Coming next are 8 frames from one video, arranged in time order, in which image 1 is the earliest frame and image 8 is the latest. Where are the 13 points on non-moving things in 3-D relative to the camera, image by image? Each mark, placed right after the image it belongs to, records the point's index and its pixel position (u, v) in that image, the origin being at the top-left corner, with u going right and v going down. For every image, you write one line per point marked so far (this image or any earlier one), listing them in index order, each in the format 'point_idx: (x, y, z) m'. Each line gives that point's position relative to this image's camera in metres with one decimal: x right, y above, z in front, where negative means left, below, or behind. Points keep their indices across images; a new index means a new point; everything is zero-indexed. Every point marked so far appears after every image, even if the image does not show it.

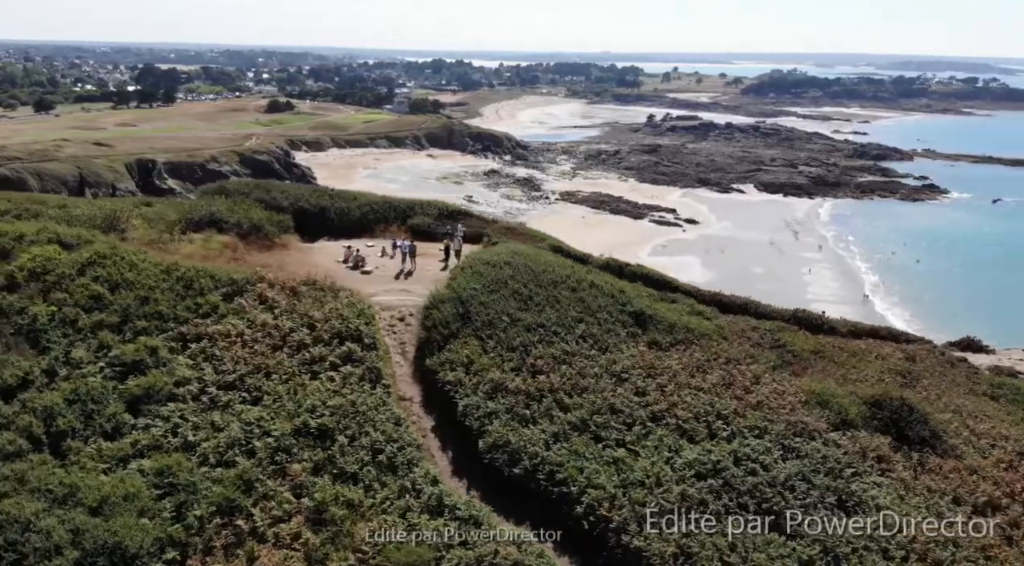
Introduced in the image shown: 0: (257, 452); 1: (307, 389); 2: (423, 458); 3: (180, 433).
0: (-5.5, -3.8, +15.6) m
1: (-4.9, -2.7, +17.5) m
2: (-2.5, -3.8, +16.3) m
3: (-7.3, -3.4, +15.8) m
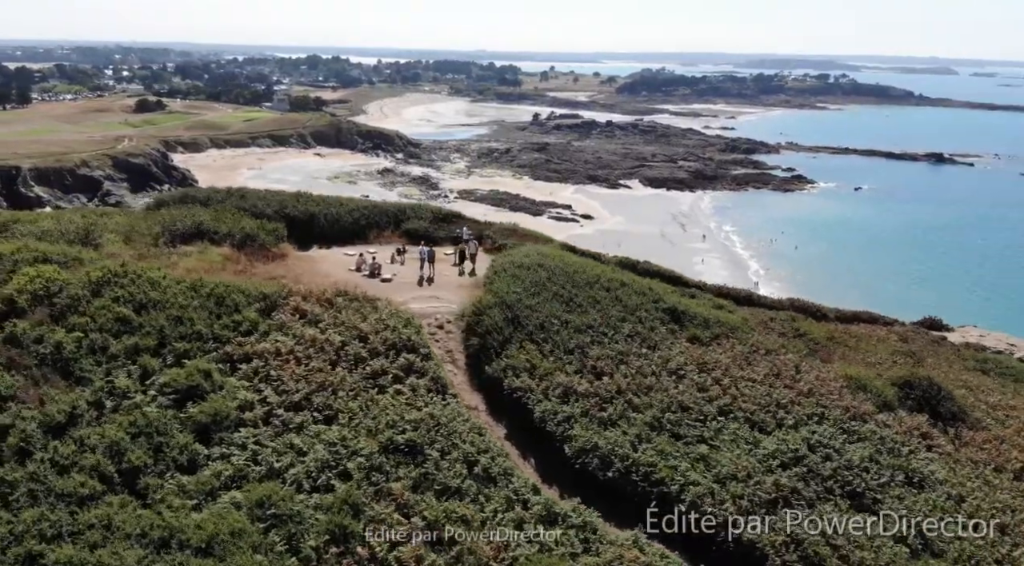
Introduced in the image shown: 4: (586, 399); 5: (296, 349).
0: (-3.3, -4.0, +14.8) m
1: (-2.9, -2.9, +16.8) m
2: (-0.4, -4.0, +15.9) m
3: (-5.1, -3.7, +14.8) m
4: (+2.0, -3.0, +18.0) m
5: (-5.4, -1.7, +18.0) m
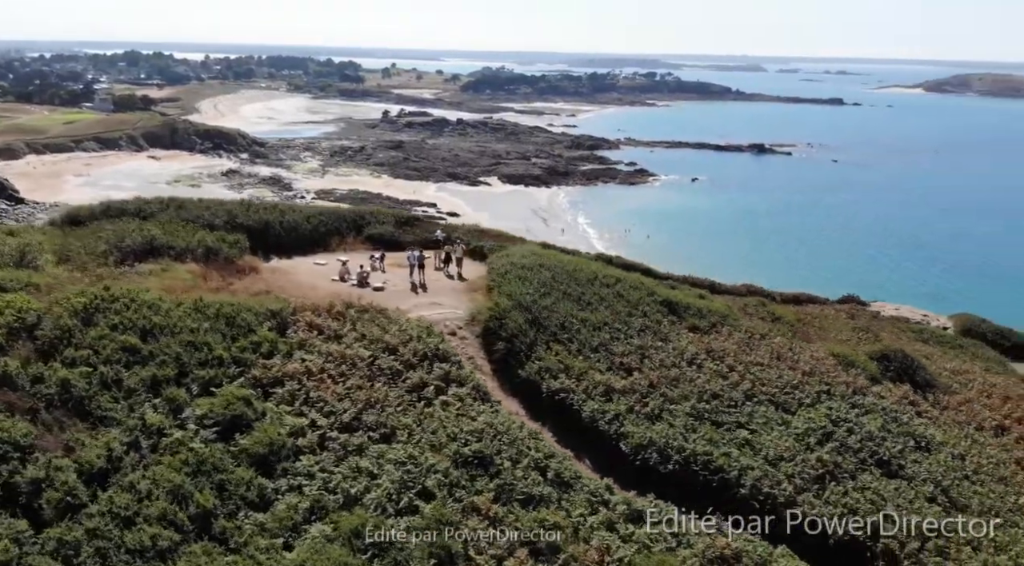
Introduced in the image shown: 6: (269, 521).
0: (-1.5, -4.2, +14.1) m
1: (-1.6, -3.1, +16.1) m
2: (+1.1, -4.0, +15.7) m
3: (-3.3, -4.0, +13.8) m
4: (+3.1, -2.9, +18.2) m
5: (-4.3, -2.0, +16.9) m
6: (-4.3, -4.3, +12.8) m
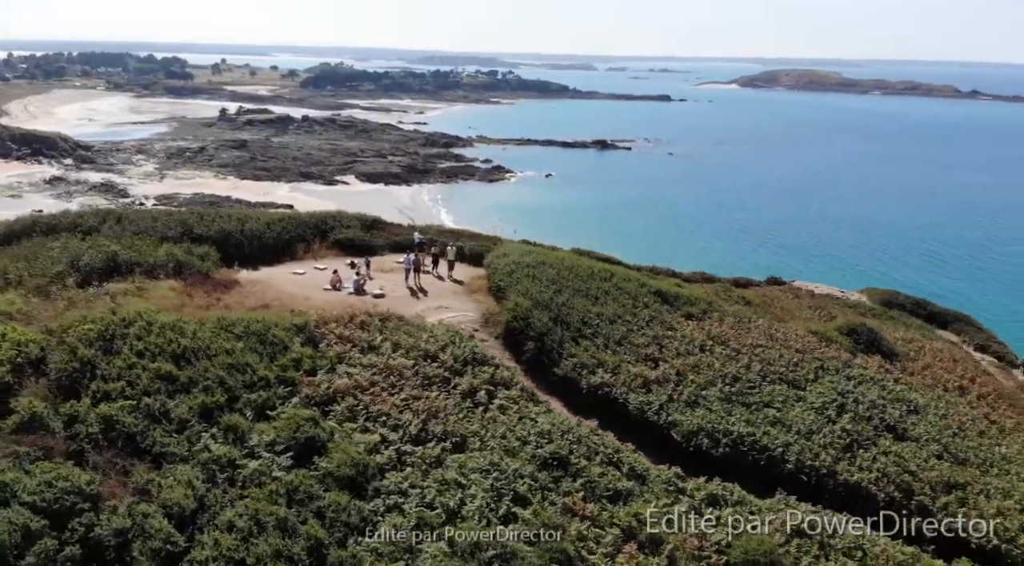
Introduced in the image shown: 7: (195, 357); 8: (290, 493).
0: (+0.4, -4.2, +13.9) m
1: (-0.1, -3.2, +15.9) m
2: (+2.6, -3.9, +15.9) m
3: (-1.3, -4.1, +13.3) m
4: (+4.1, -2.7, +18.7) m
5: (-3.0, -2.2, +16.1) m
6: (-2.2, -4.5, +12.1) m
7: (-6.7, -1.6, +14.9) m
8: (-3.9, -3.7, +12.5) m
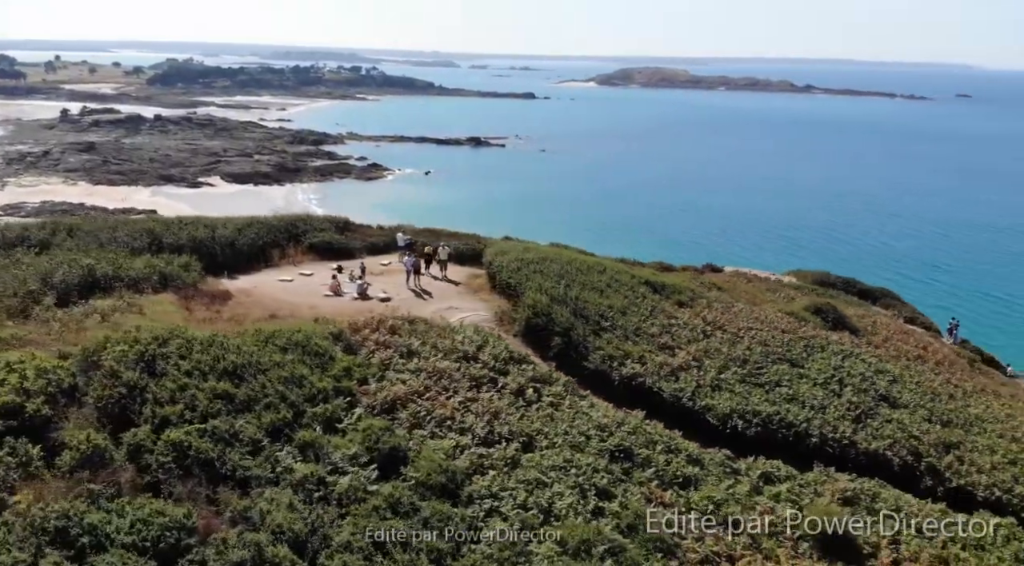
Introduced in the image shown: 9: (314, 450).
0: (+2.0, -4.1, +14.1) m
1: (+1.1, -3.1, +15.9) m
2: (+3.9, -3.7, +16.4) m
3: (+0.4, -4.1, +13.2) m
4: (+4.8, -2.4, +19.4) m
5: (-1.8, -2.3, +15.7) m
6: (-0.2, -4.5, +11.8) m
7: (-5.3, -1.8, +14.0) m
8: (-2.0, -3.8, +12.0) m
9: (-3.6, -3.1, +12.8) m
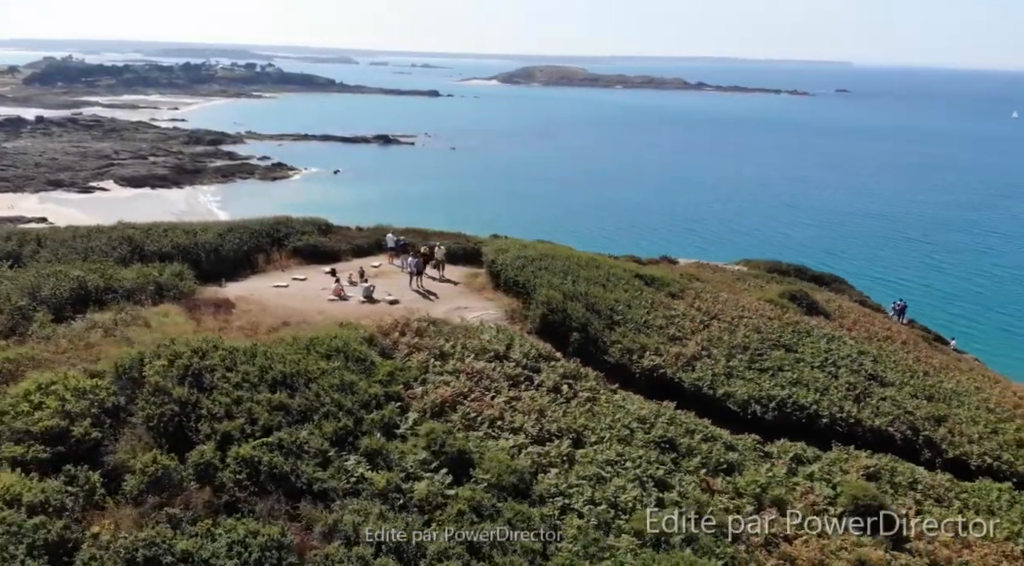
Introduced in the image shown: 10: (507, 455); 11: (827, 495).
0: (+3.1, -4.0, +14.3) m
1: (+2.1, -3.0, +16.1) m
2: (+4.8, -3.5, +16.9) m
3: (+1.7, -4.0, +13.3) m
4: (+5.3, -2.2, +19.9) m
5: (-0.8, -2.3, +15.5) m
6: (+1.2, -4.4, +11.9) m
7: (-4.1, -1.9, +13.4) m
8: (-0.6, -3.8, +11.8) m
9: (-2.3, -3.1, +12.5) m
10: (-0.1, -3.3, +13.6) m
11: (+6.8, -4.6, +15.3) m
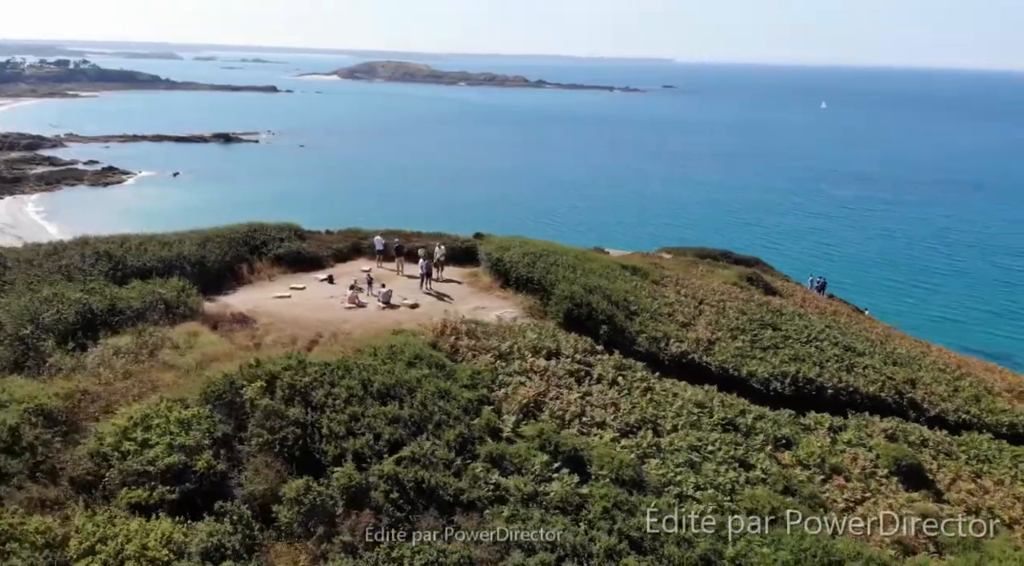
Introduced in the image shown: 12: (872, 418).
0: (+5.0, -3.7, +15.1) m
1: (+3.6, -2.8, +16.6) m
2: (+6.1, -3.1, +17.8) m
3: (+3.8, -3.9, +13.7) m
4: (+6.1, -1.8, +20.9) m
5: (+0.8, -2.2, +15.5) m
6: (+3.6, -4.3, +12.3) m
7: (-2.1, -2.0, +12.8) m
8: (+1.8, -3.7, +11.9) m
9: (-0.1, -3.2, +12.2) m
10: (+1.9, -3.3, +13.7) m
11: (+8.4, -4.2, +16.7) m
12: (+9.7, -3.7, +19.3) m
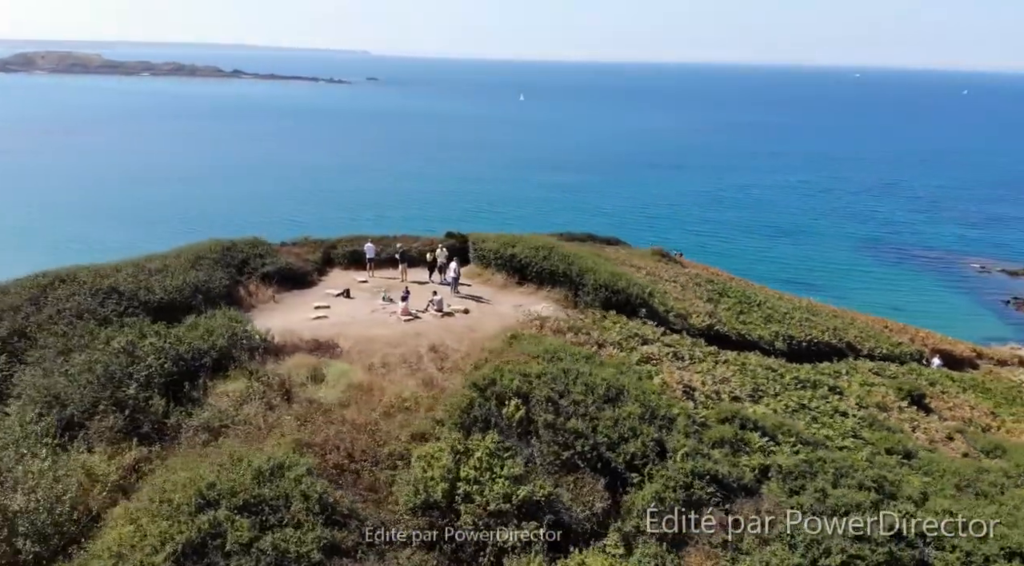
0: (+8.0, -3.1, +17.3) m
1: (+6.1, -2.2, +18.2) m
2: (+8.1, -2.4, +20.3) m
3: (+7.3, -3.3, +15.7) m
4: (+6.8, -1.1, +23.2) m
5: (+3.8, -2.0, +16.3) m
6: (+7.7, -3.7, +14.3) m
7: (+2.0, -2.0, +12.8) m
8: (+6.0, -3.4, +13.3) m
9: (+4.2, -3.0, +13.0) m
10: (+5.5, -2.9, +15.0) m
11: (+10.7, -3.1, +20.0) m
12: (+11.0, -2.6, +22.9) m
